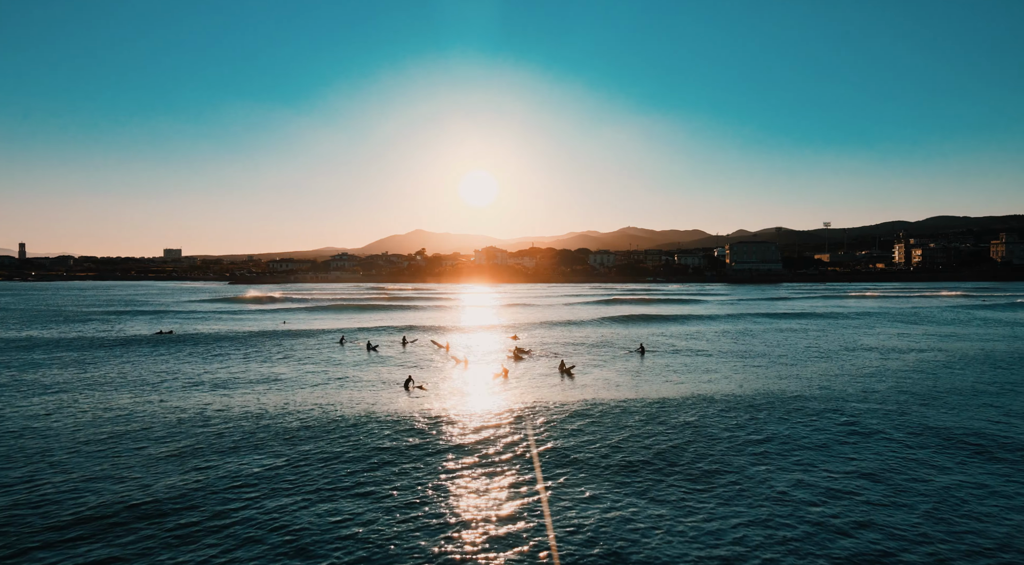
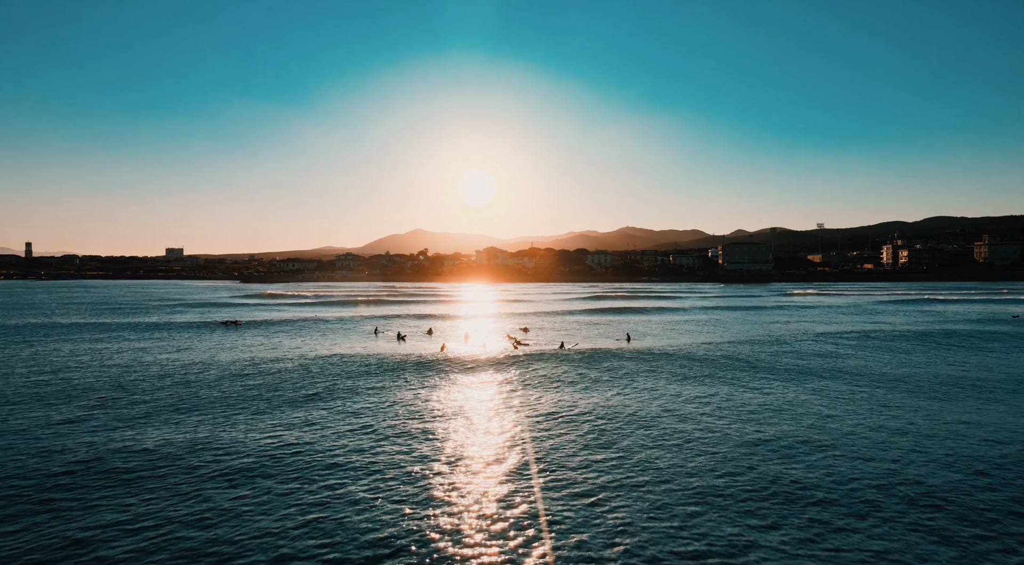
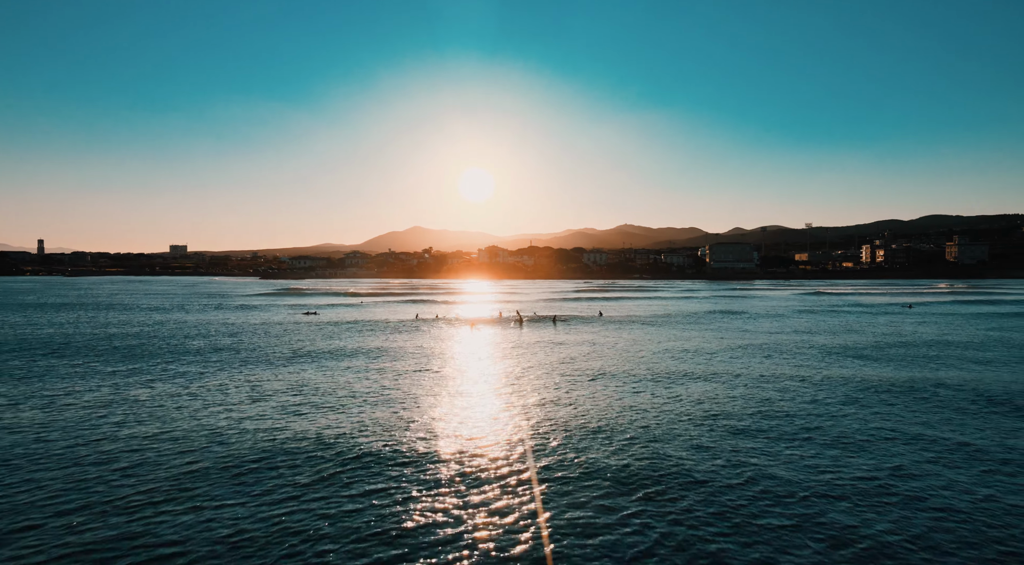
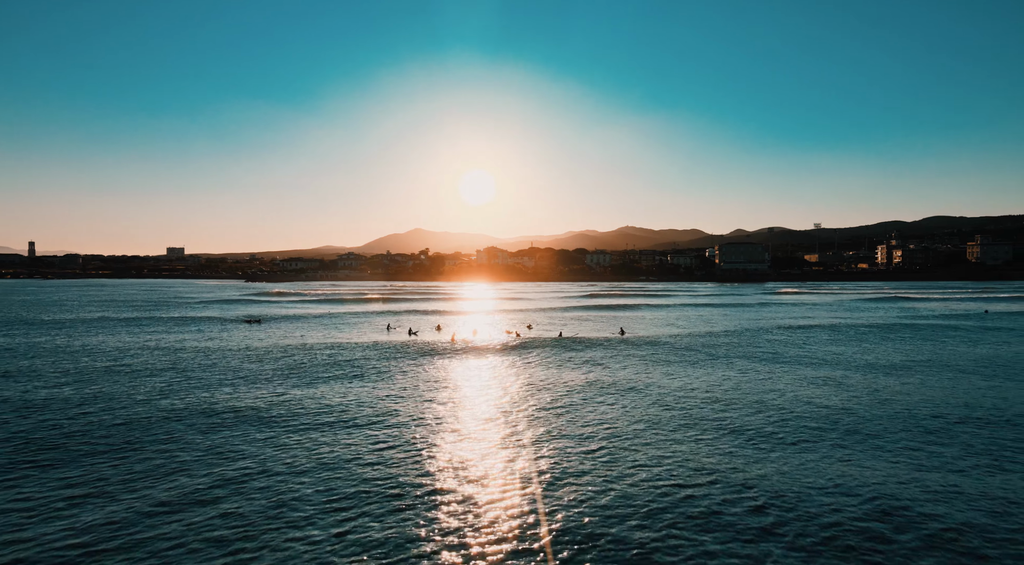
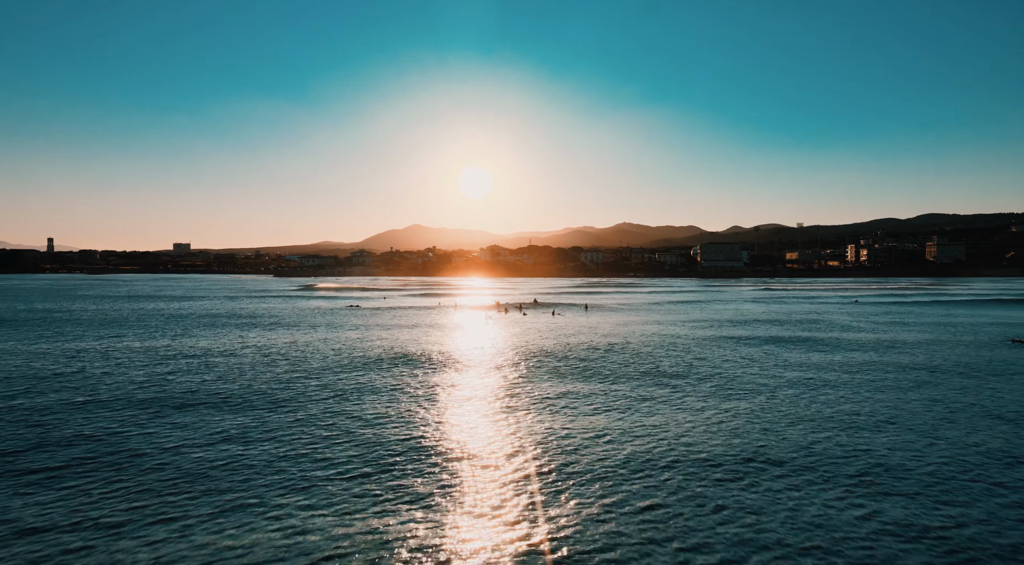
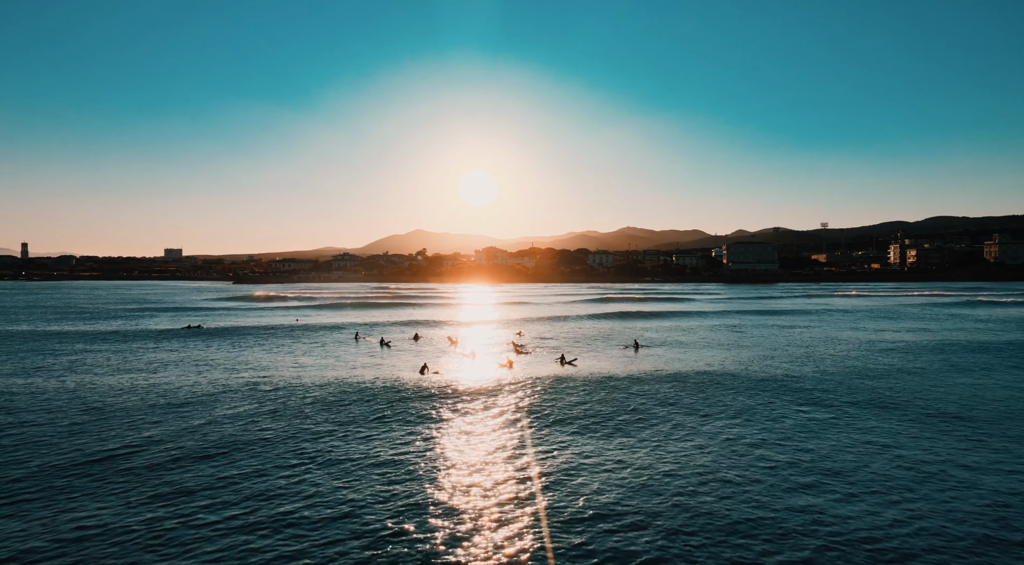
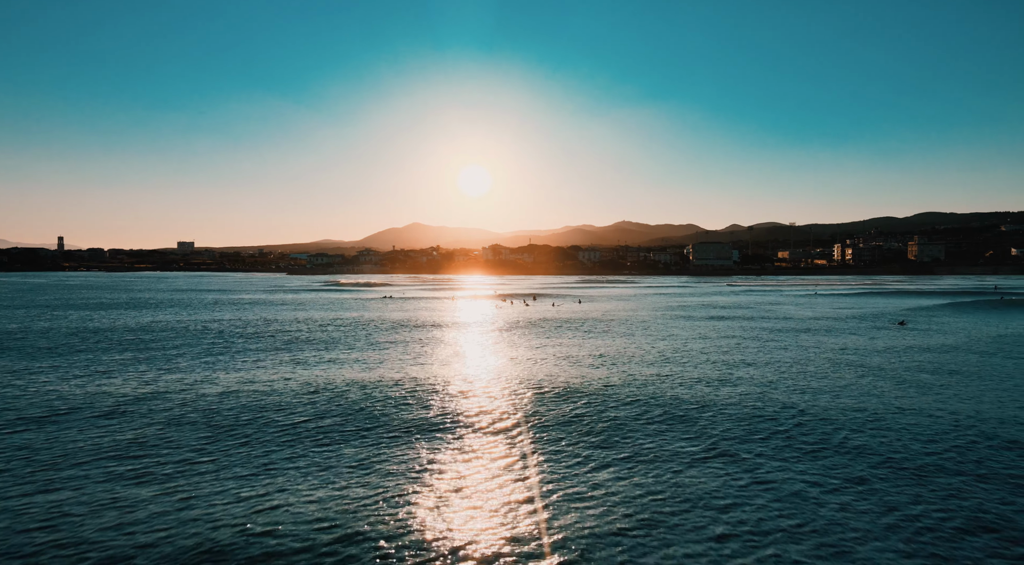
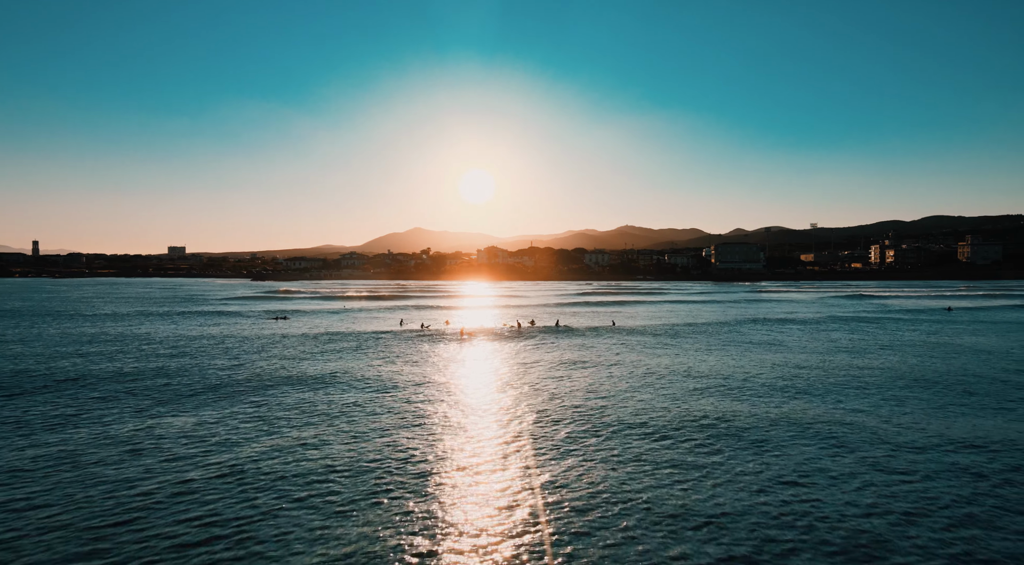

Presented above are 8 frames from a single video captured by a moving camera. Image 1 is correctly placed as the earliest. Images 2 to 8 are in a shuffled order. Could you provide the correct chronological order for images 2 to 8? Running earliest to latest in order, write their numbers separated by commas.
6, 2, 4, 8, 3, 5, 7
